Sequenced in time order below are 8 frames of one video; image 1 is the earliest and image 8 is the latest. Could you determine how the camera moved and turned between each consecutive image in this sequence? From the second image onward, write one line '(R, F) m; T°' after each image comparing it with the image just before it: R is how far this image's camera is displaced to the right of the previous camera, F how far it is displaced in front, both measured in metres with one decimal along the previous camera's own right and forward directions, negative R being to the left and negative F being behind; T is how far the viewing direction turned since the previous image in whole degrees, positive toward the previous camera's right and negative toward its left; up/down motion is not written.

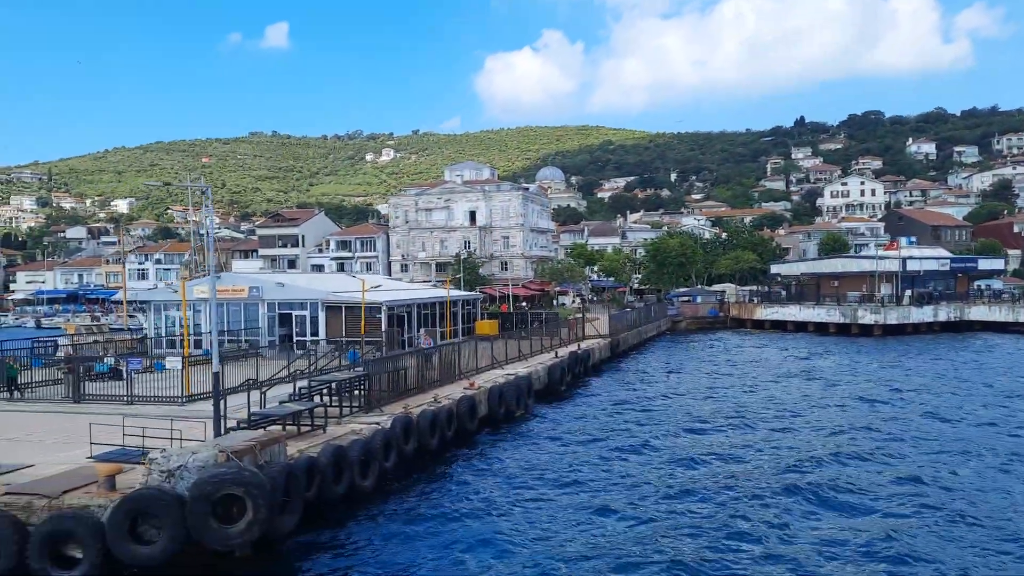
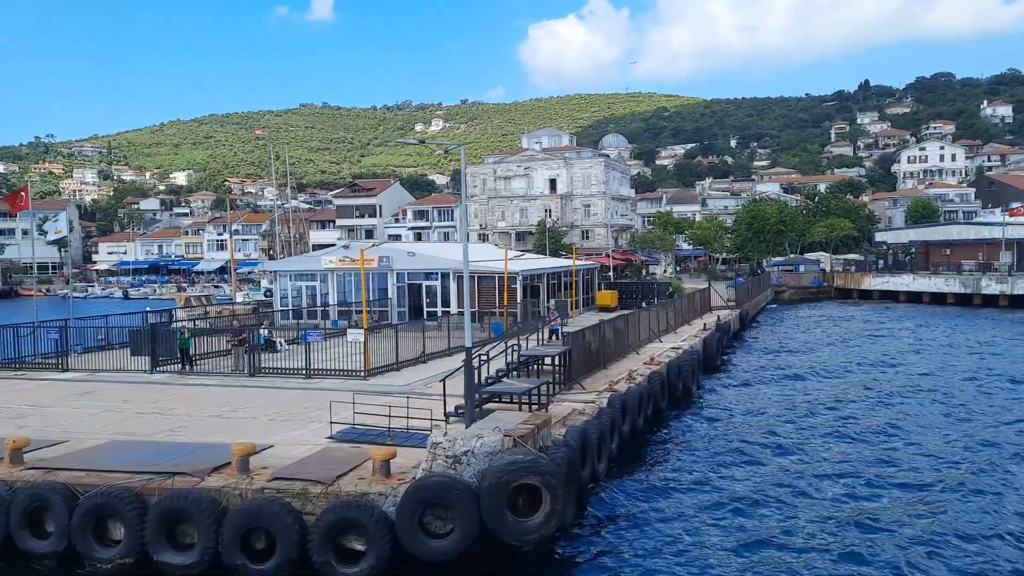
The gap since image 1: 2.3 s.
(-3.4, +1.2) m; -3°
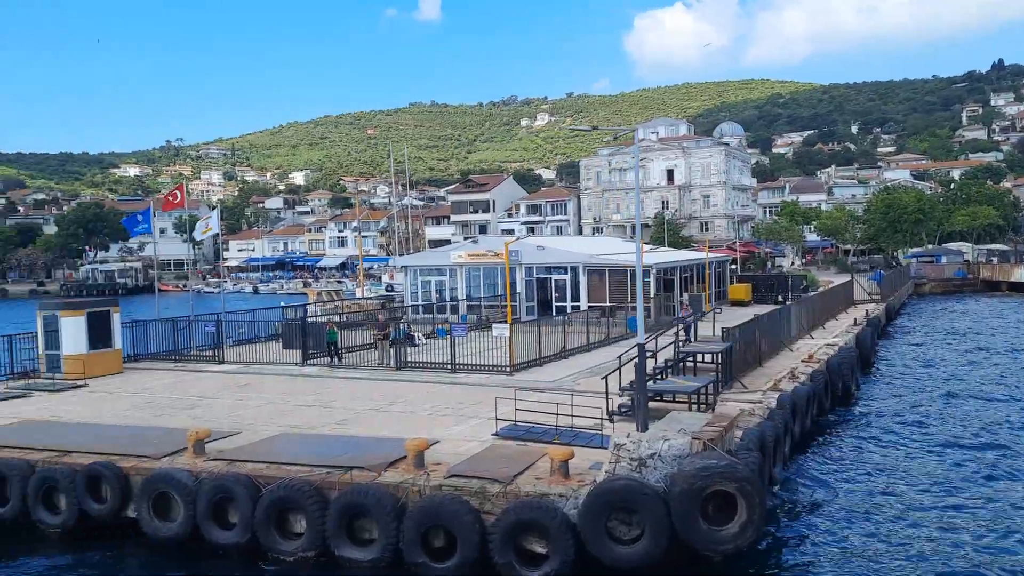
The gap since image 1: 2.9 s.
(-0.9, +0.4) m; -7°
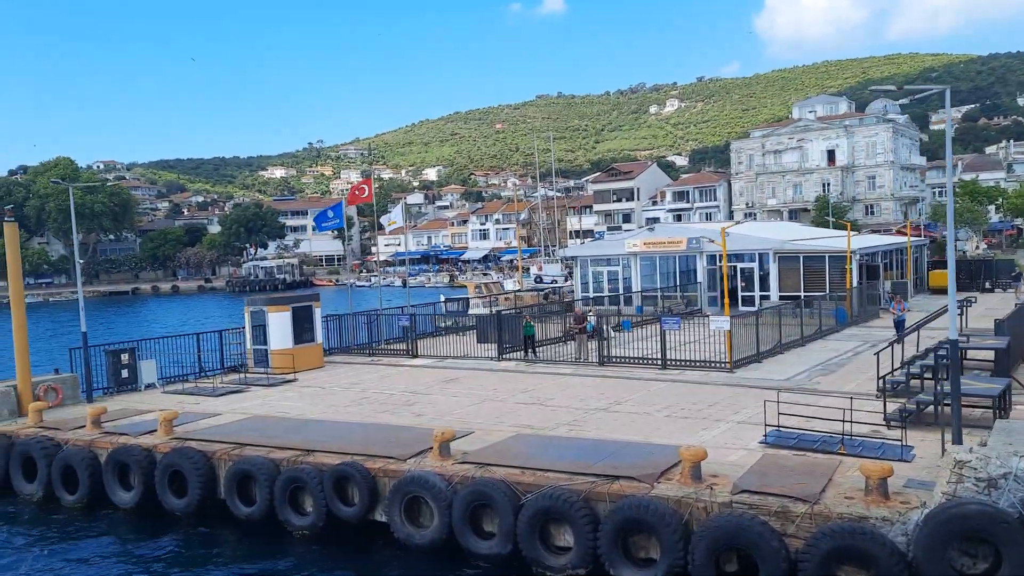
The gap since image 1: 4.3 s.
(-1.8, +1.0) m; -9°
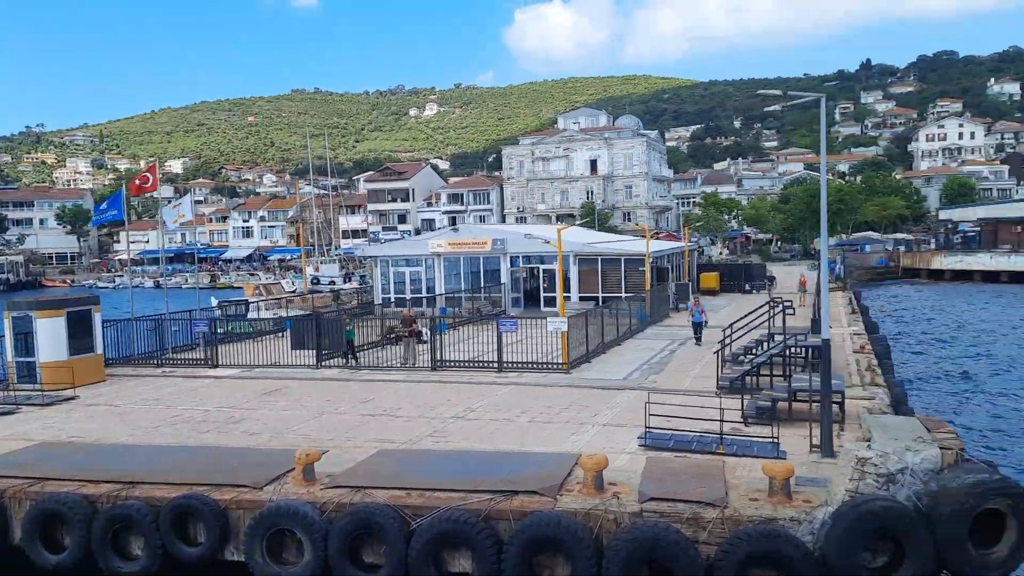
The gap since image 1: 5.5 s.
(-1.4, +1.1) m; +17°
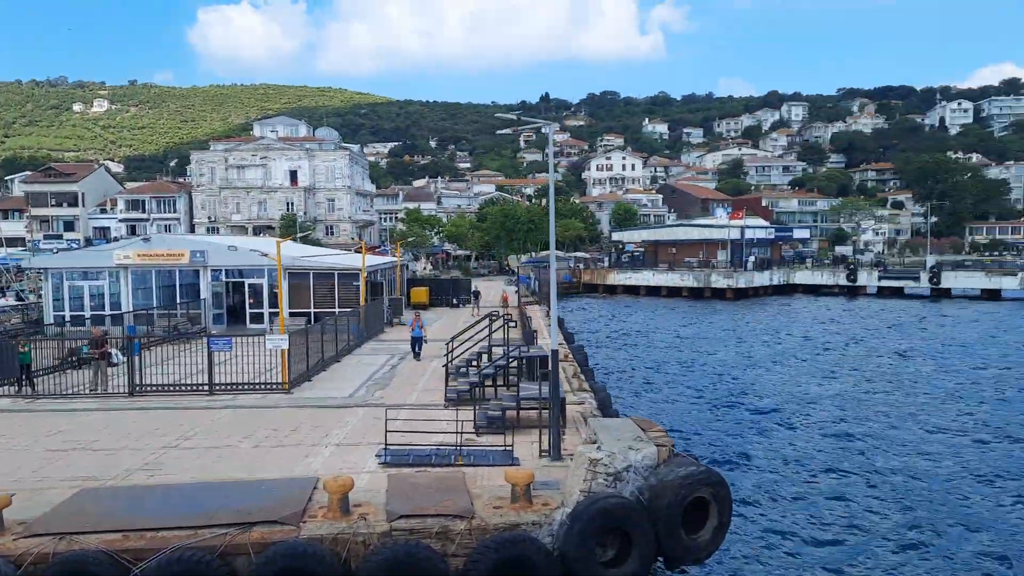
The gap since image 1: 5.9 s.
(-0.5, +0.2) m; +21°
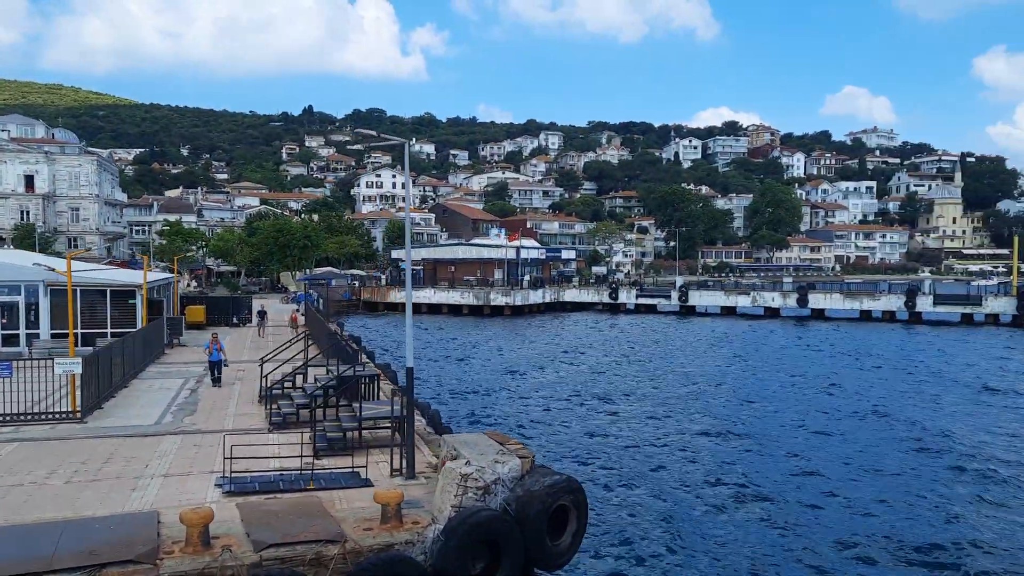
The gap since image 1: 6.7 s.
(-1.1, 0.0) m; +16°
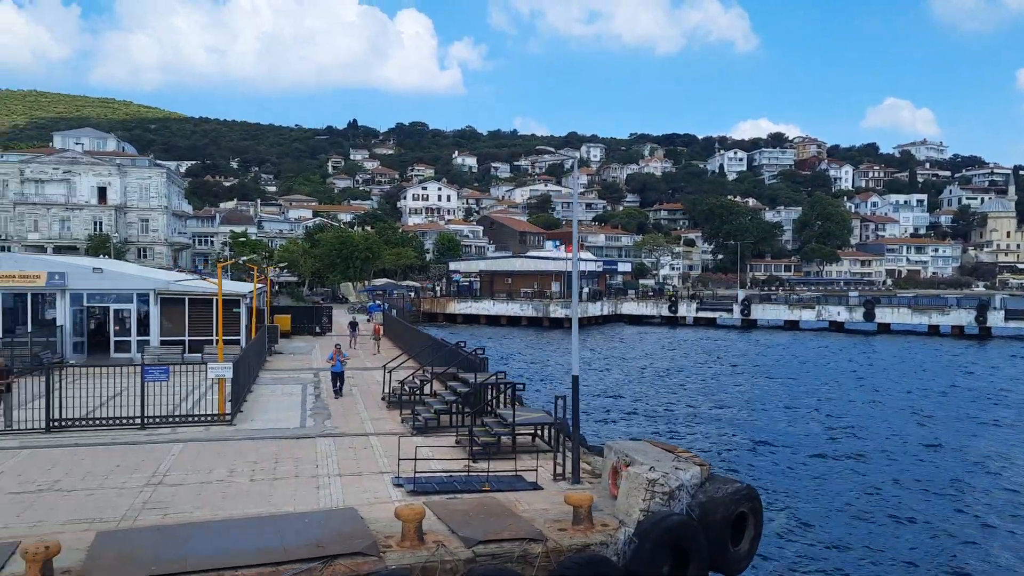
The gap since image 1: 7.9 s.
(-1.6, -0.5) m; -4°
